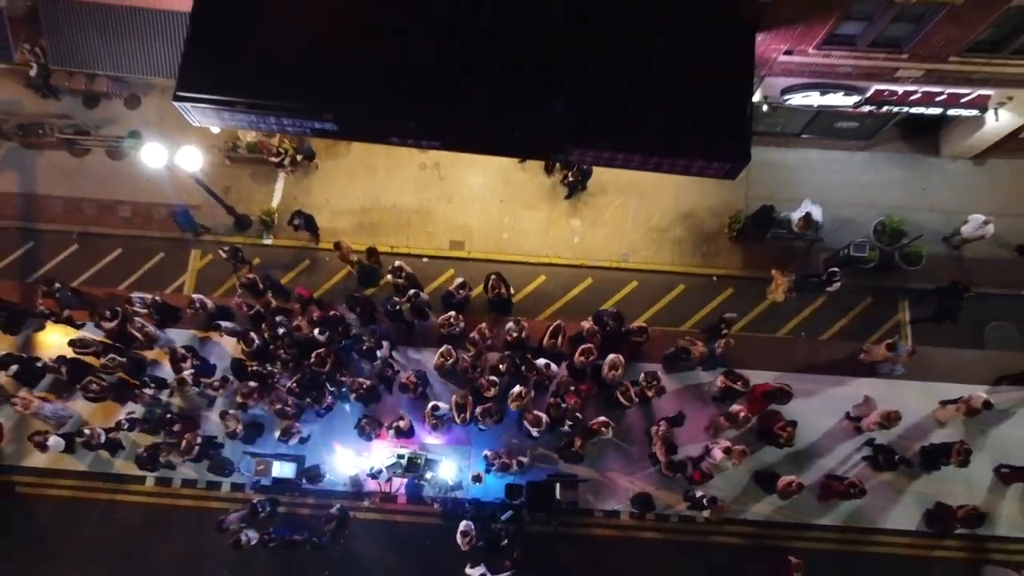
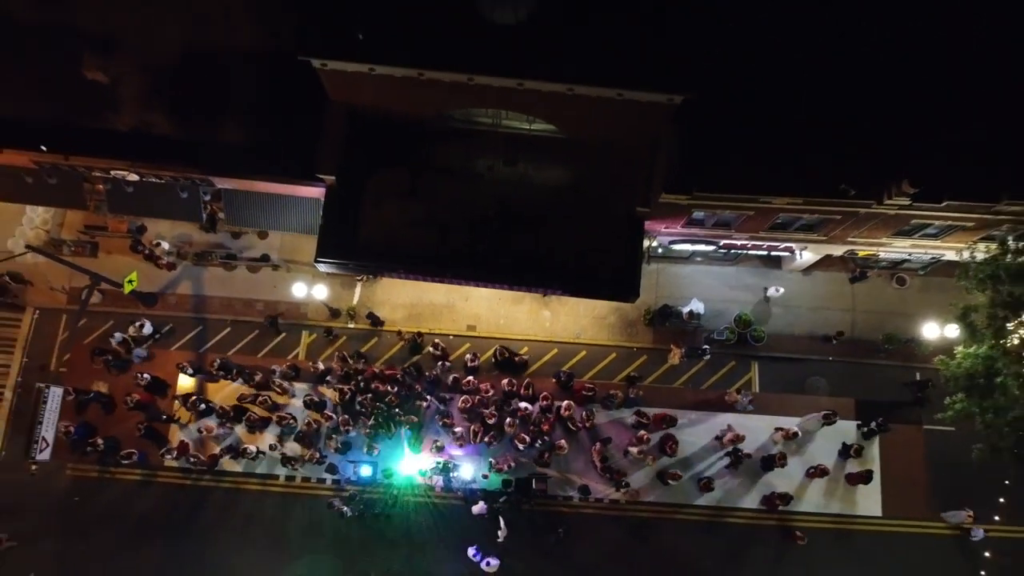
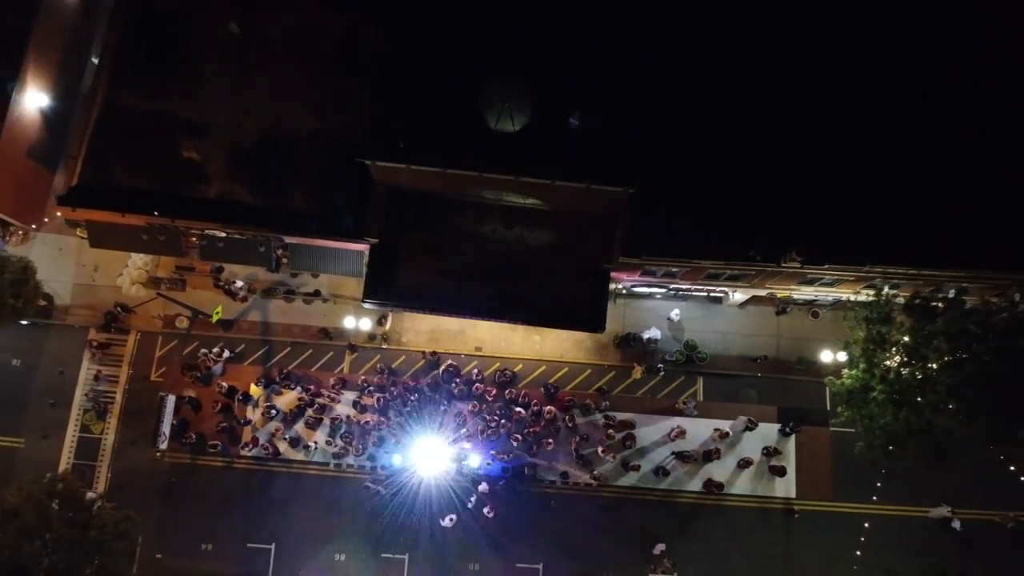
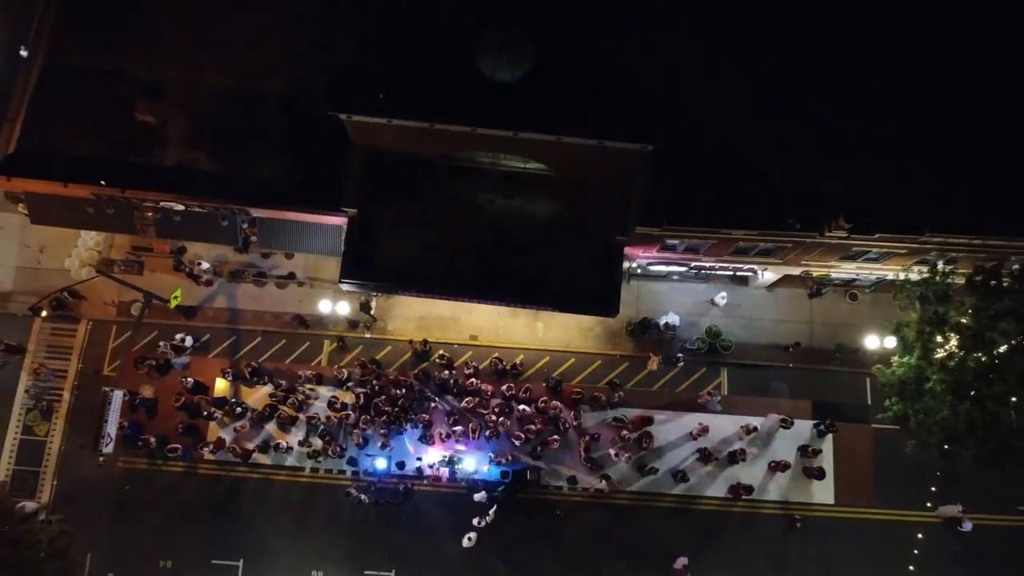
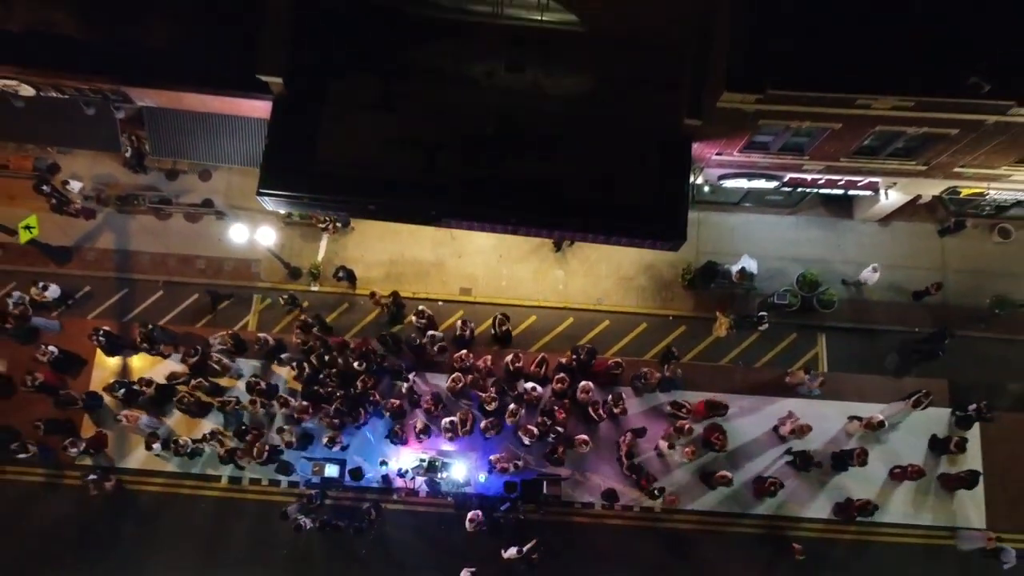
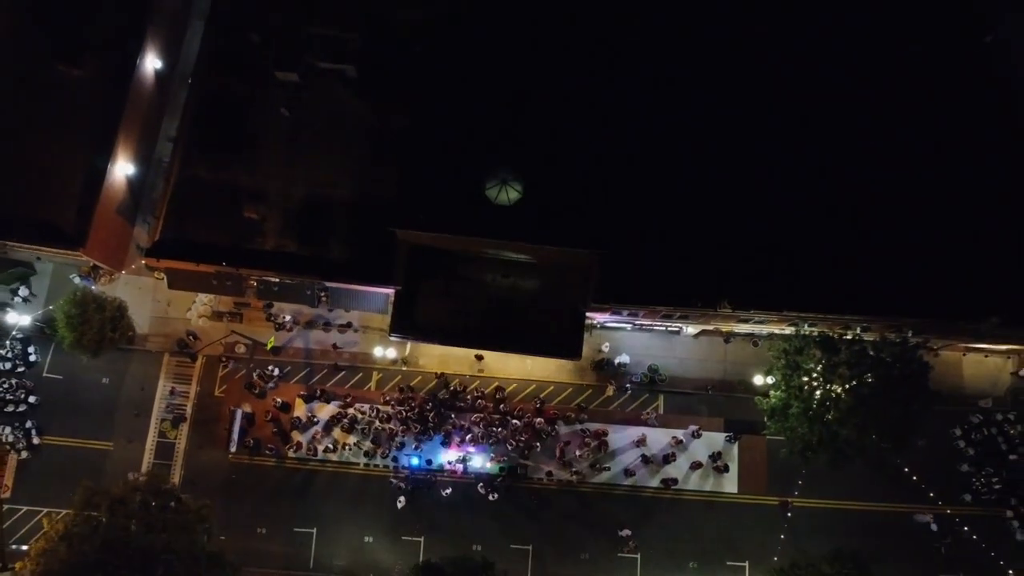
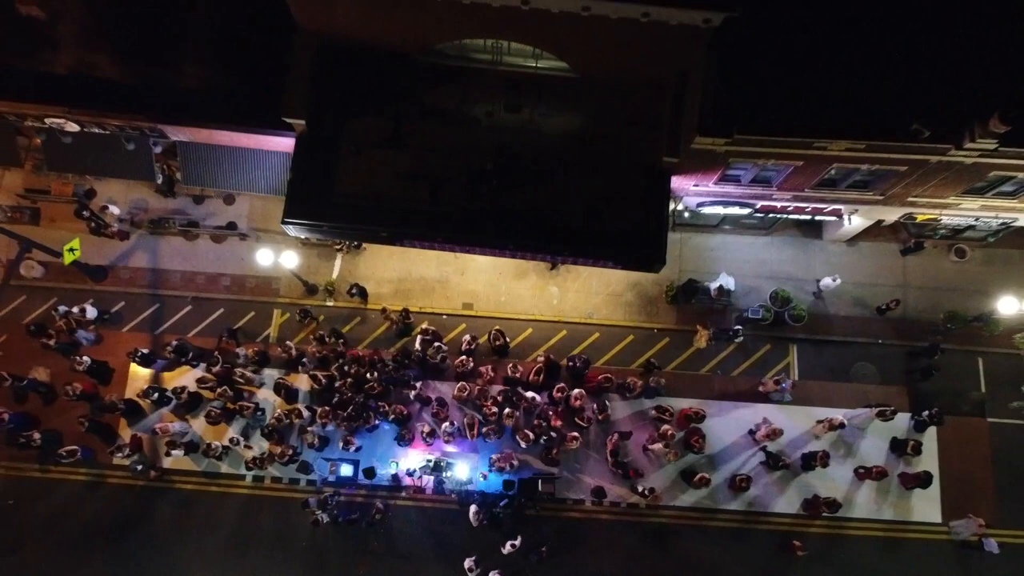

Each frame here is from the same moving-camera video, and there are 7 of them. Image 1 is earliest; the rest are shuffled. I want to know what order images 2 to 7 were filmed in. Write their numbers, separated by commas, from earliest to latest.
5, 7, 2, 4, 3, 6
